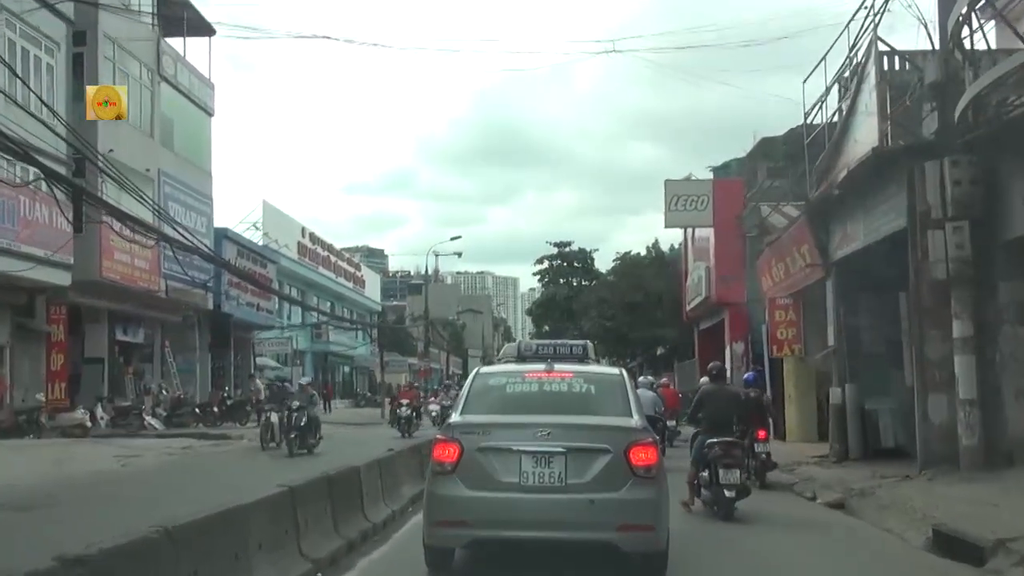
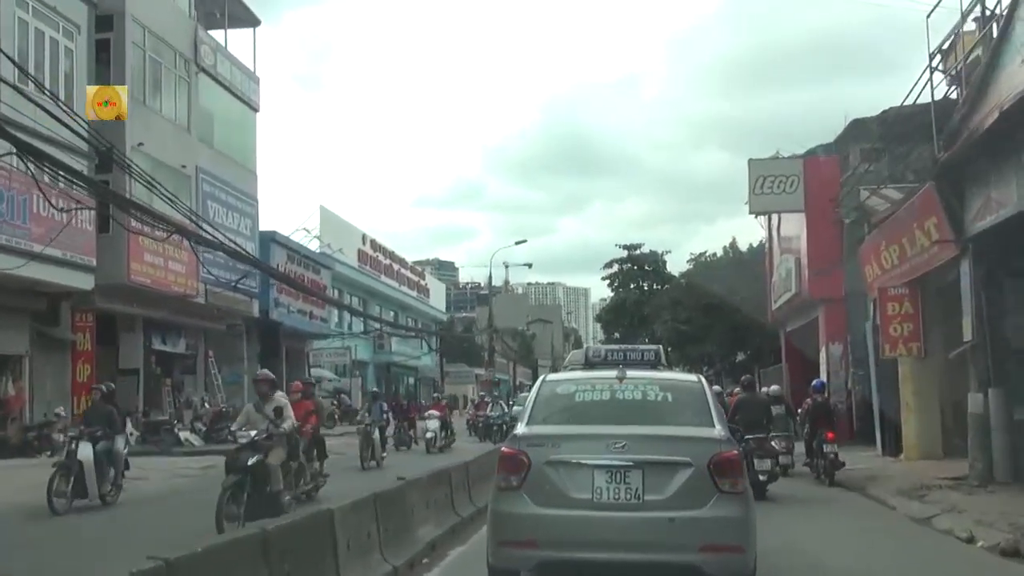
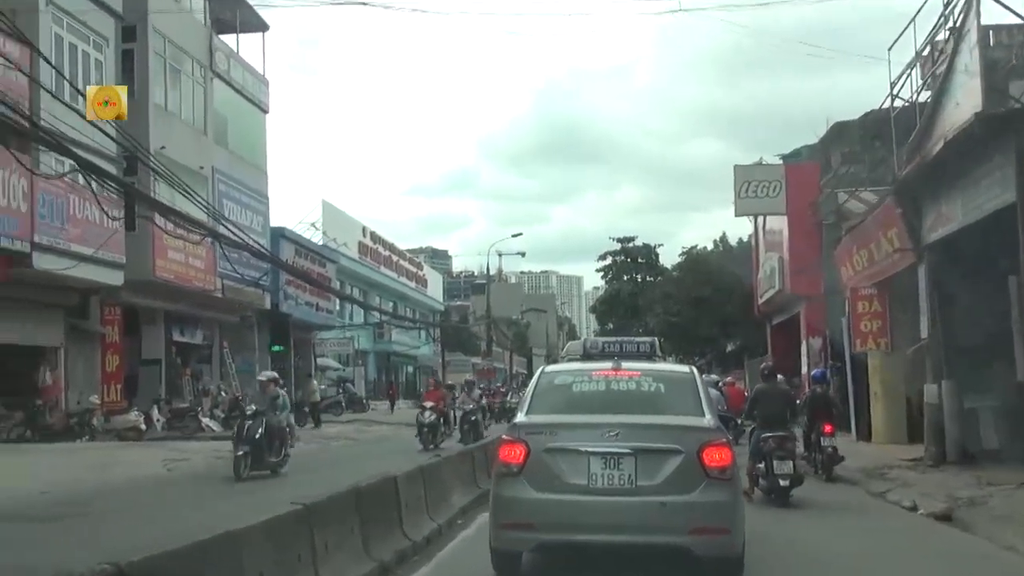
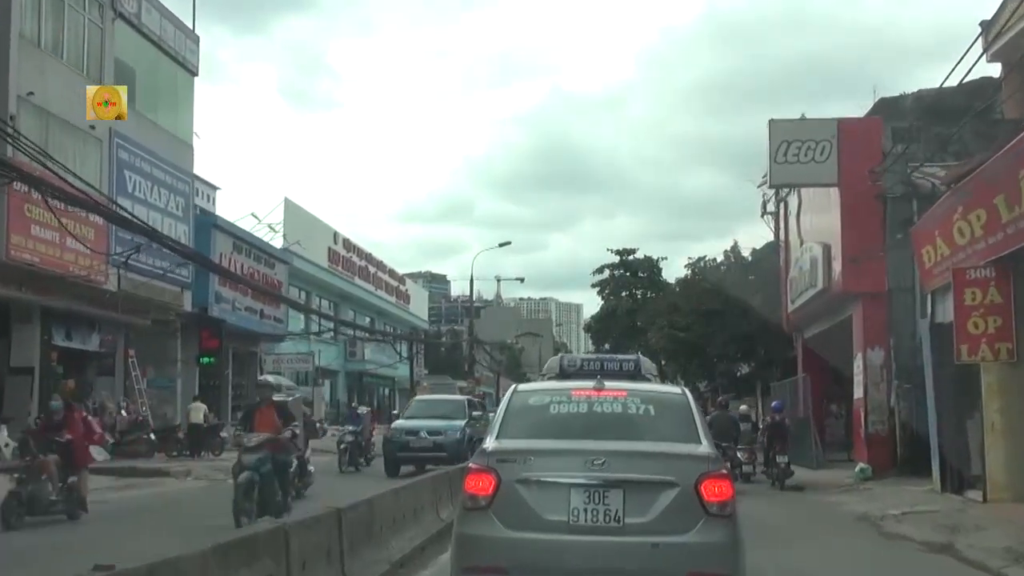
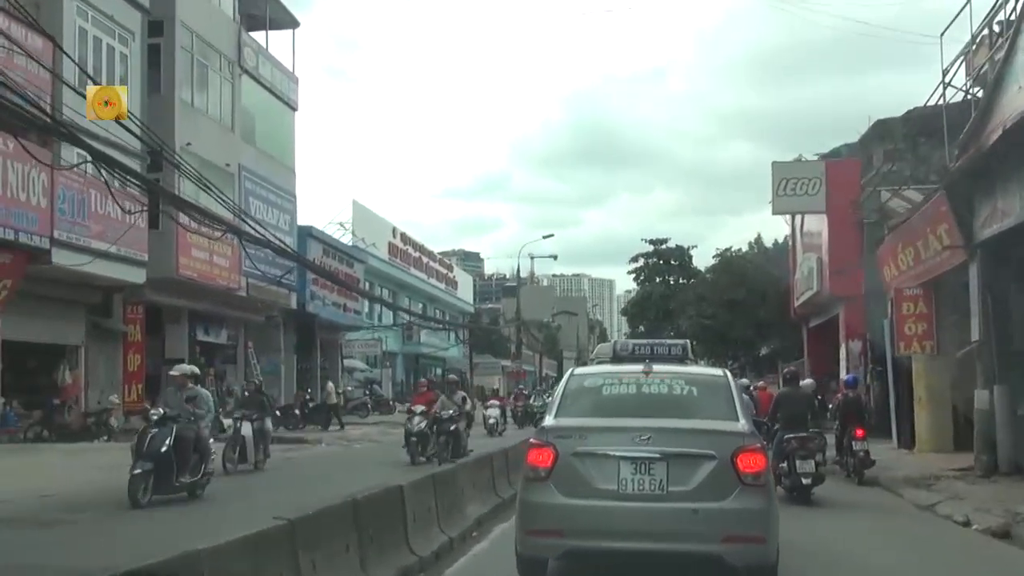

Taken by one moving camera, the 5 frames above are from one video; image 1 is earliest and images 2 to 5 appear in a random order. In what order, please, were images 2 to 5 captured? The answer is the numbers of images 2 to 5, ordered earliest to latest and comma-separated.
3, 5, 2, 4
